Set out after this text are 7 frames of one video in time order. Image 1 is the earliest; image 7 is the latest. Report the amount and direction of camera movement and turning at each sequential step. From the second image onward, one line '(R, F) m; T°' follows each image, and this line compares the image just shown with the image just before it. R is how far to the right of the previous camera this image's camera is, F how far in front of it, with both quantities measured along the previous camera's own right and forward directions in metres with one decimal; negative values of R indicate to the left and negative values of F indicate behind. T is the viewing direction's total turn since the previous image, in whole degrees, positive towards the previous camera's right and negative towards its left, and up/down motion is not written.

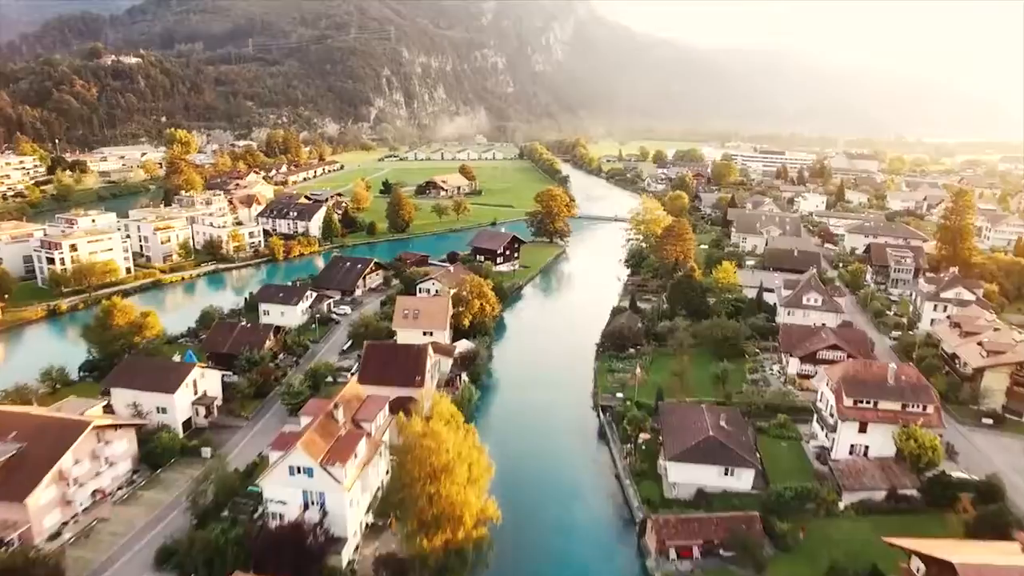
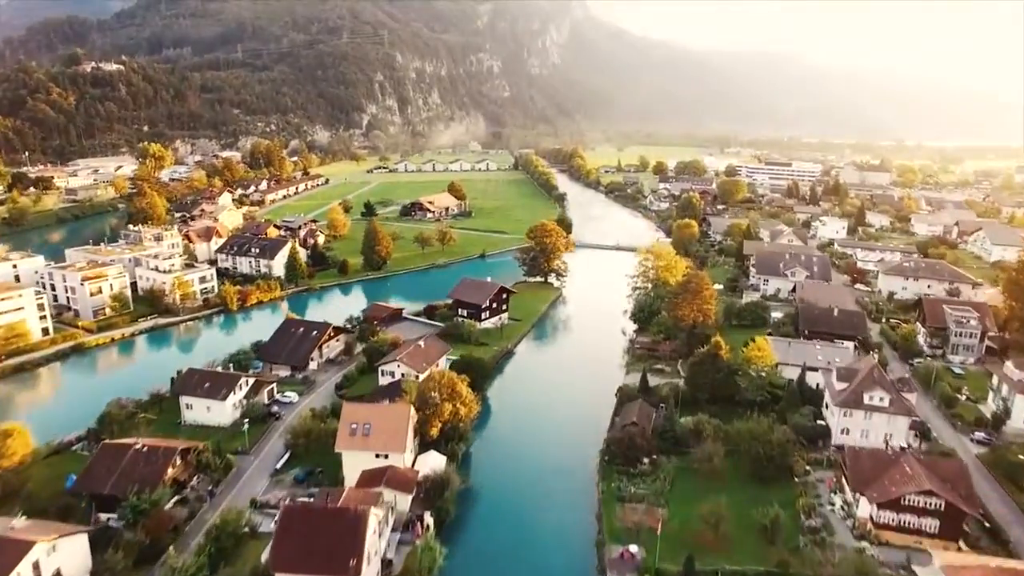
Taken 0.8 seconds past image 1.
(+0.4, +4.2) m; 0°
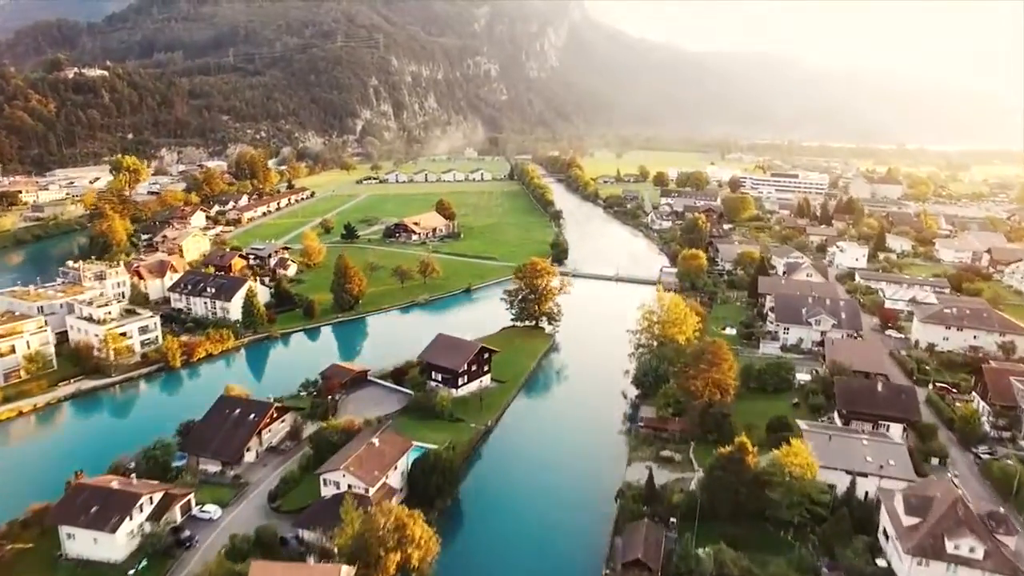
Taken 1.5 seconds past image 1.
(+0.5, +3.7) m; 0°
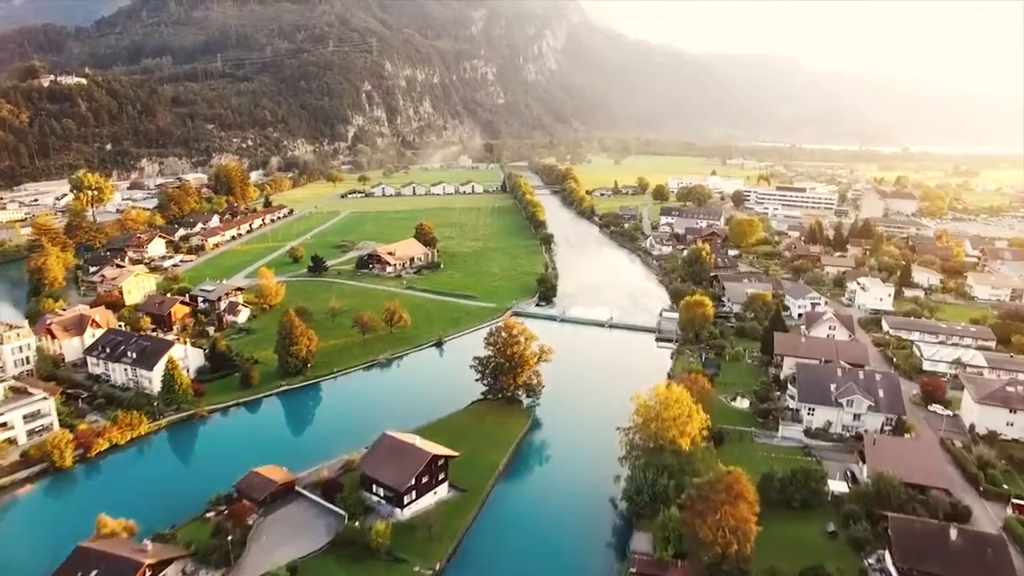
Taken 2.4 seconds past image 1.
(+1.1, +4.5) m; 0°
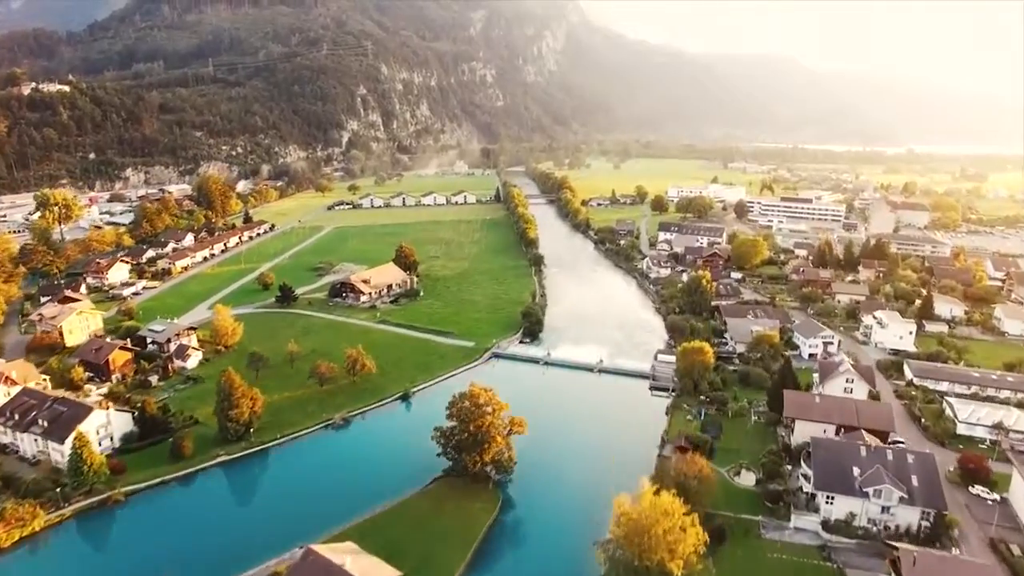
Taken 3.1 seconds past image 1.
(+1.1, +3.4) m; 0°
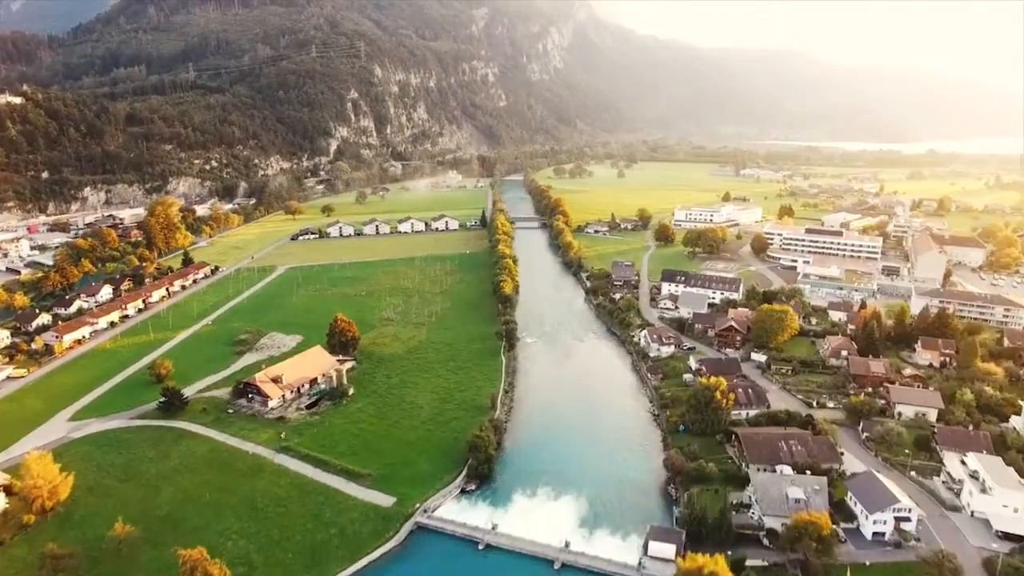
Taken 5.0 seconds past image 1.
(+2.7, +9.9) m; -1°
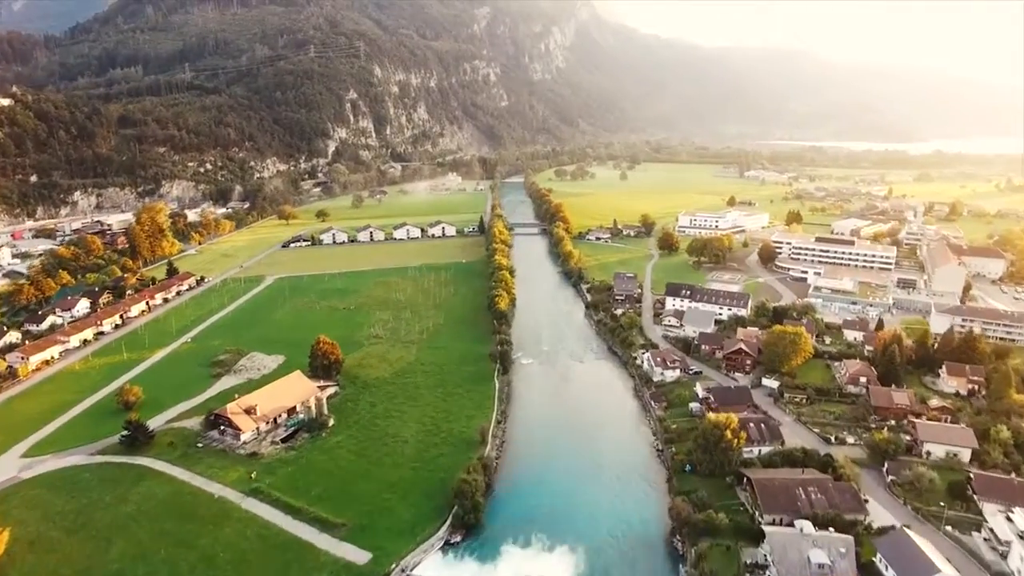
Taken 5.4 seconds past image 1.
(+0.5, +2.5) m; 0°
